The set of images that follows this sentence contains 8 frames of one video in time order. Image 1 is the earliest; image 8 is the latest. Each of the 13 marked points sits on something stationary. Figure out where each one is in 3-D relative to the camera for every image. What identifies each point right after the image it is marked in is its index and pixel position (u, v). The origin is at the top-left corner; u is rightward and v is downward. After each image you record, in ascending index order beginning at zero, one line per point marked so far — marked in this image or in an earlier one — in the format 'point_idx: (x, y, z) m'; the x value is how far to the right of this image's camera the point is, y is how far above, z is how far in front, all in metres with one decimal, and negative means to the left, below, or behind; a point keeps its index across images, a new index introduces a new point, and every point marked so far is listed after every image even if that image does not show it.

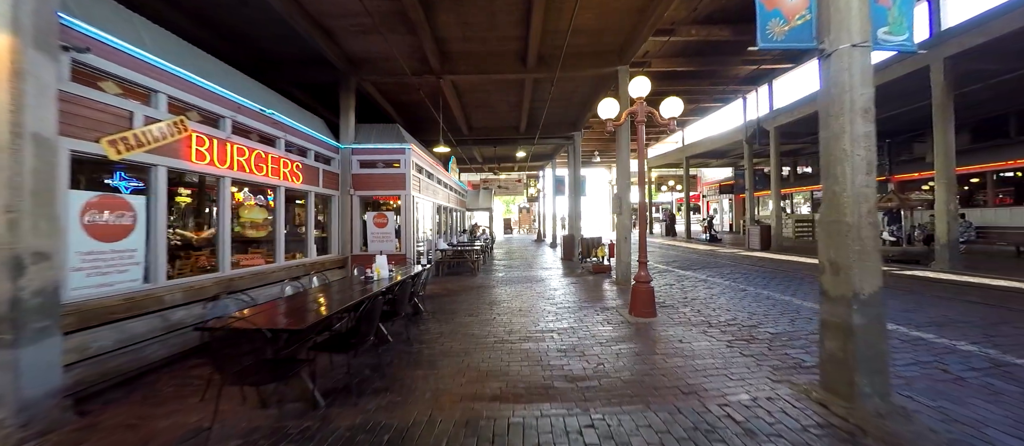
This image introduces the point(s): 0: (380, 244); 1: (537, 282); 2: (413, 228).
0: (-3.4, -0.6, +8.4) m
1: (+0.7, -1.7, +9.3) m
2: (-2.6, -0.2, +8.7) m
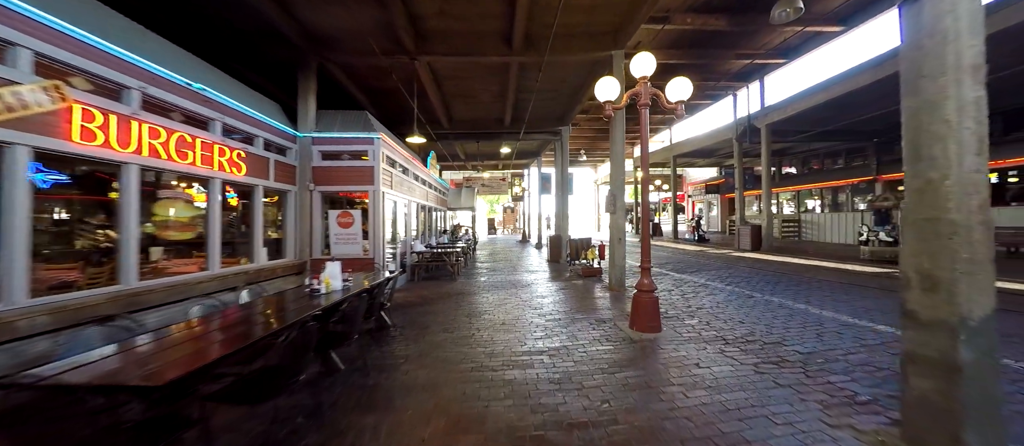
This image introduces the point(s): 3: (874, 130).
0: (-3.7, -0.6, +7.4) m
1: (+0.3, -1.6, +8.5) m
2: (-3.0, -0.1, +7.7) m
3: (+16.2, +4.2, +14.7) m
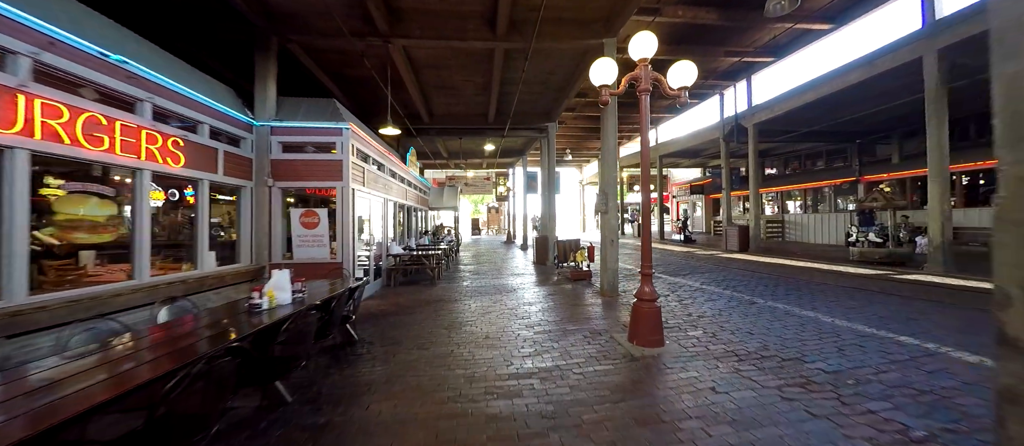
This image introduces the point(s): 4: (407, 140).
0: (-4.1, -0.6, +6.6) m
1: (-0.1, -1.7, +7.8) m
2: (-3.3, -0.1, +7.0) m
3: (+15.5, +4.2, +14.9) m
4: (-4.5, +3.6, +14.1) m
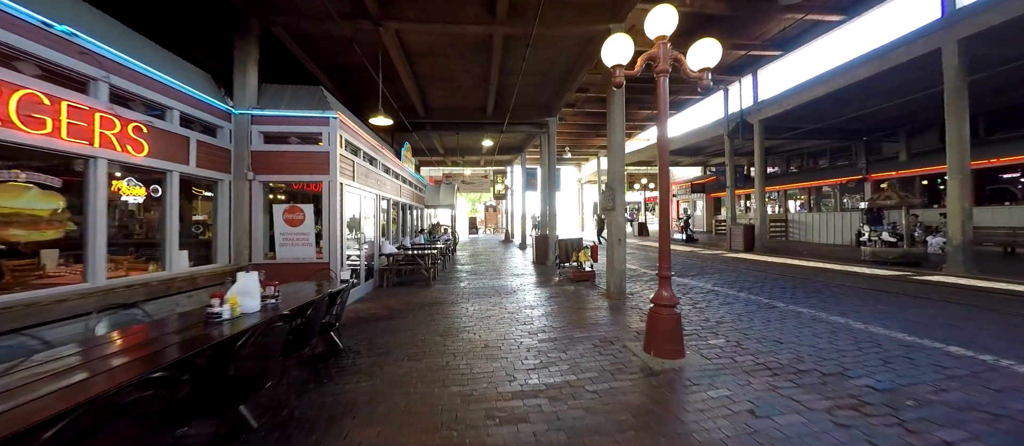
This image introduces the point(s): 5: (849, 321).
0: (-4.0, -0.5, +6.1) m
1: (-0.1, -1.6, +7.4) m
2: (-3.3, -0.1, +6.5) m
3: (+15.4, +4.2, +14.5) m
4: (-4.5, +3.6, +13.6) m
5: (+4.5, -1.3, +4.4) m
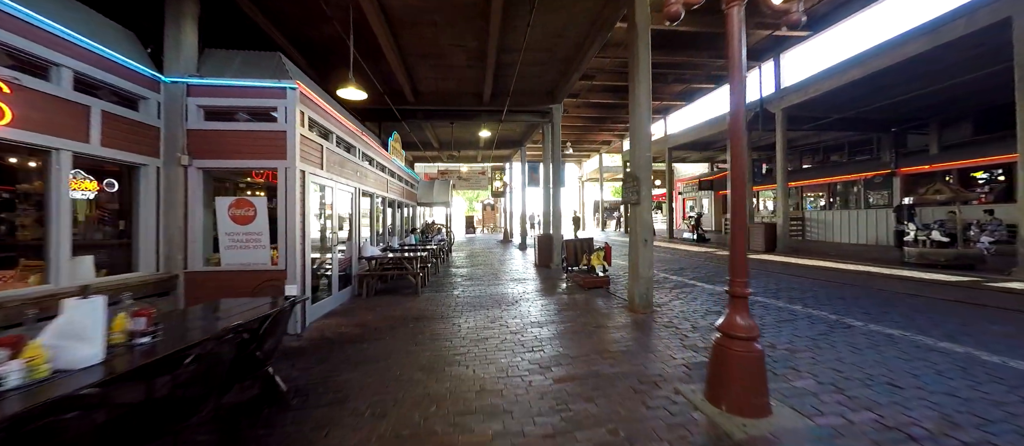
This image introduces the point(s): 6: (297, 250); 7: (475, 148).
0: (-4.0, -0.5, +4.9) m
1: (-0.1, -1.6, +6.2) m
2: (-3.3, 0.0, +5.3) m
3: (+15.4, +4.3, +13.5) m
4: (-4.5, +3.7, +12.4) m
5: (+4.6, -1.3, +3.3) m
6: (-3.2, -0.4, +4.9) m
7: (-2.0, +4.0, +17.7) m
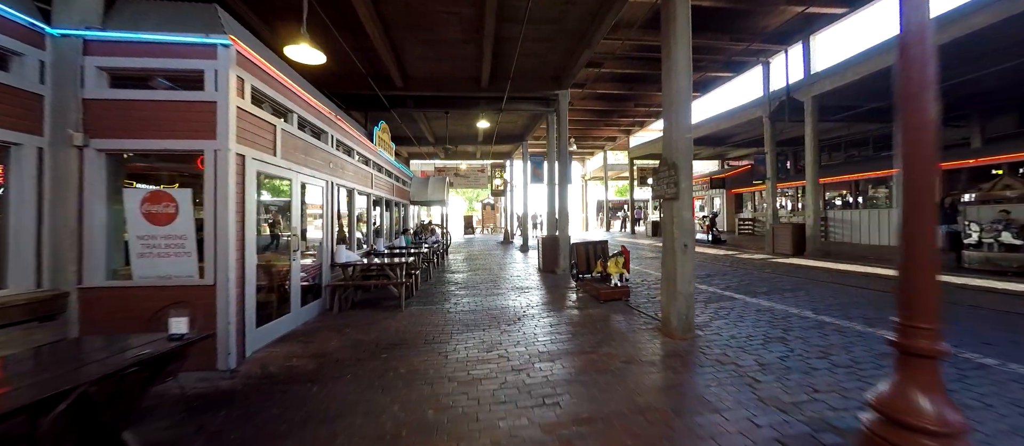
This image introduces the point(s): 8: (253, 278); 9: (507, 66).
0: (-4.0, -0.5, +3.7) m
1: (0.0, -1.6, +5.0) m
2: (-3.2, -0.1, +4.1) m
3: (+15.4, +4.3, +12.3) m
4: (-4.5, +3.7, +11.3) m
5: (+4.6, -1.3, +2.1) m
6: (-3.2, -0.4, +3.8) m
7: (-2.0, +4.0, +16.5) m
8: (-3.2, -0.7, +4.1) m
9: (-0.1, +4.2, +8.8) m
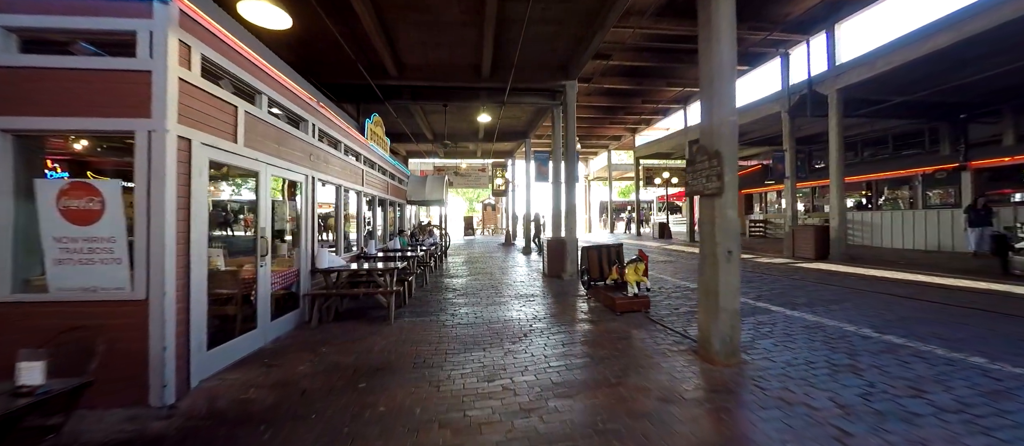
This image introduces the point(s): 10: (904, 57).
0: (-3.9, -0.5, +3.0) m
1: (0.0, -1.6, +4.3) m
2: (-3.2, 0.0, +3.4) m
3: (+15.5, +4.2, +11.5) m
4: (-4.4, +3.7, +10.5) m
5: (+4.7, -1.3, +1.4) m
6: (-3.1, -0.4, +3.0) m
7: (-1.9, +3.9, +15.8) m
8: (-3.1, -0.7, +3.3) m
9: (0.0, +4.2, +8.1) m
10: (+10.4, +4.4, +9.0) m
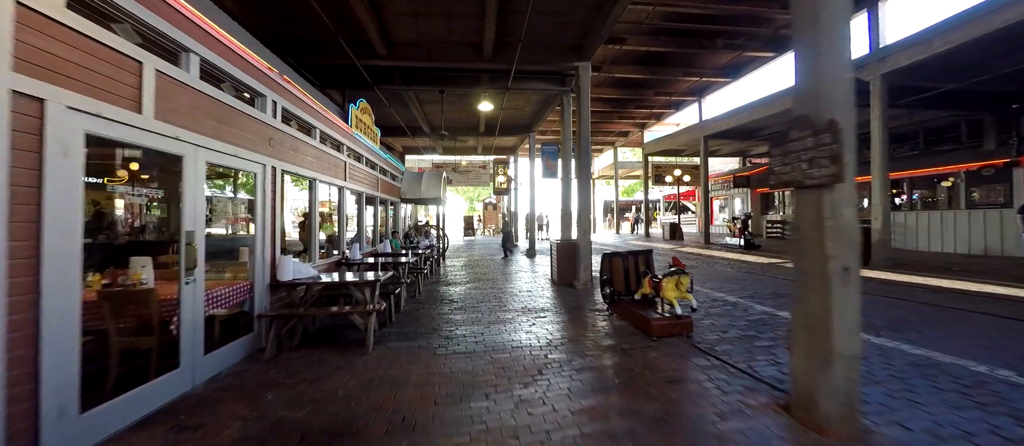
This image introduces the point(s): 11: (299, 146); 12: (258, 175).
0: (-3.8, -0.5, +1.9) m
1: (+0.2, -1.6, +3.2) m
2: (-3.0, -0.1, +2.3) m
3: (+15.7, +4.2, +10.4) m
4: (-4.3, +3.7, +9.5) m
5: (+4.8, -1.3, +0.3) m
6: (-3.0, -0.4, +2.0) m
7: (-1.7, +3.9, +14.7) m
8: (-3.0, -0.7, +2.3) m
9: (+0.1, +4.1, +7.0) m
10: (+10.5, +4.4, +7.9) m
11: (-3.4, +1.3, +5.3) m
12: (-3.3, +0.6, +4.3) m
